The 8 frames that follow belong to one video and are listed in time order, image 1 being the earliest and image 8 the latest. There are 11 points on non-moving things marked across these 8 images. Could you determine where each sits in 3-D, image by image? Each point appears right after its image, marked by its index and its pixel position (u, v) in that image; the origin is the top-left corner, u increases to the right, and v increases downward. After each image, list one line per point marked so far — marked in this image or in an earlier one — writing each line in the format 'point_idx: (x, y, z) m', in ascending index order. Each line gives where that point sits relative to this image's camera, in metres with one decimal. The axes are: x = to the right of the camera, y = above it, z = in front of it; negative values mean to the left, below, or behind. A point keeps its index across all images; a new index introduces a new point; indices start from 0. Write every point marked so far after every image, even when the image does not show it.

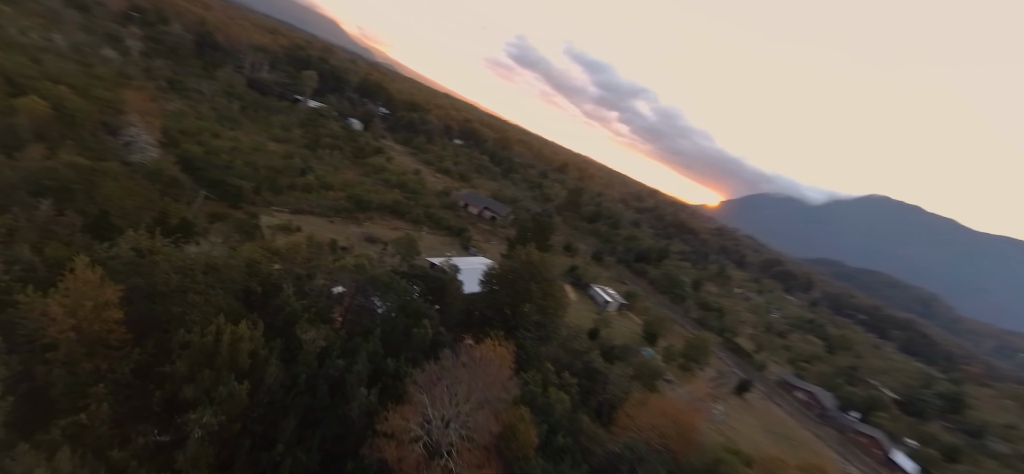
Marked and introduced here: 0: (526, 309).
0: (+0.6, -3.4, +16.7) m
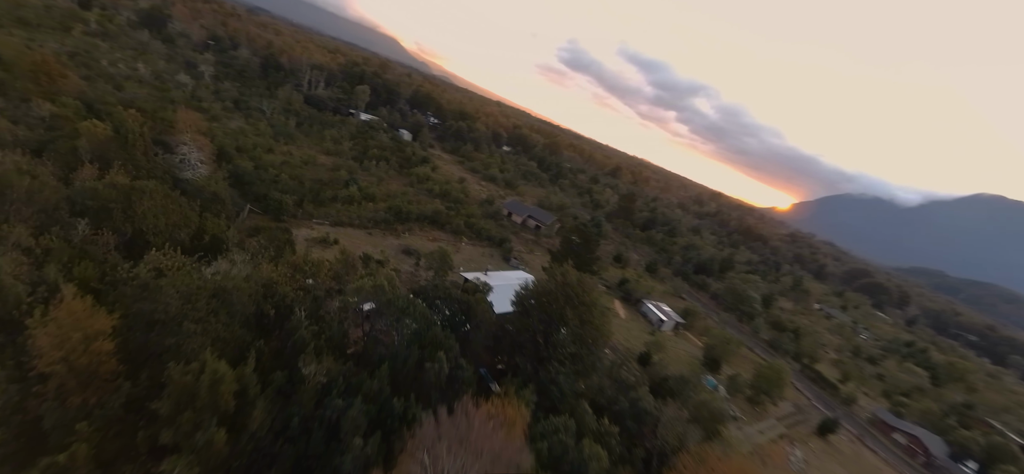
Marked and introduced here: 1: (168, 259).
0: (+2.0, -4.2, +14.6) m
1: (-11.5, -0.7, +11.8) m
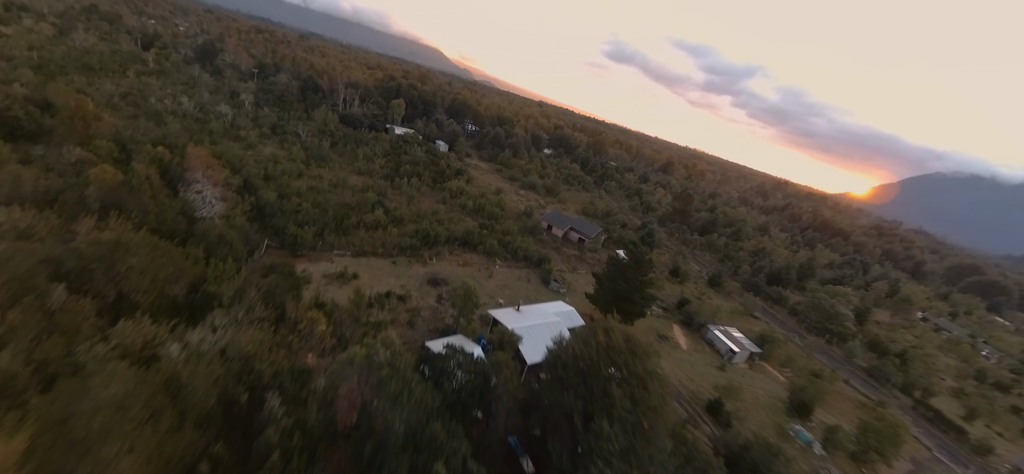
0: (+3.0, -5.7, +11.3) m
1: (-10.8, -2.7, +10.3) m
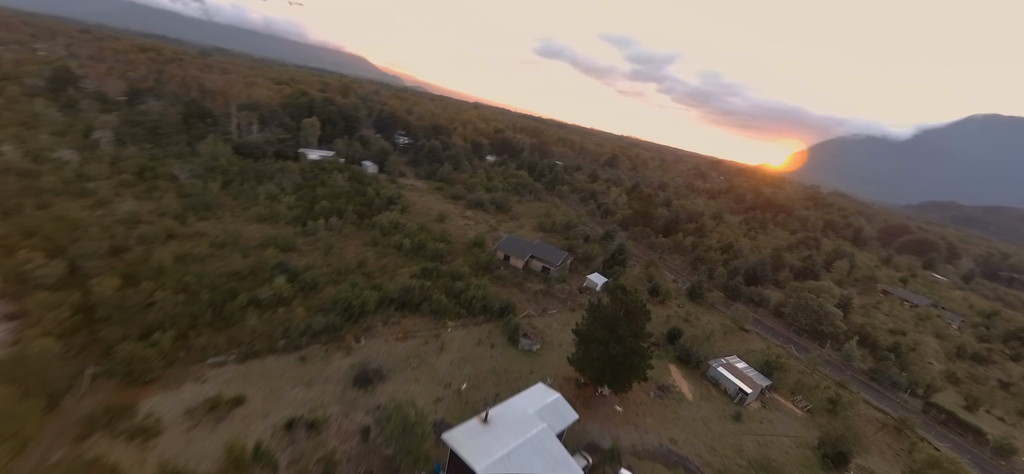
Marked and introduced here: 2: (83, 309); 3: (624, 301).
0: (+2.8, -8.2, +6.1) m
1: (-11.0, -7.1, +3.3) m
2: (-18.7, -3.4, +15.0) m
3: (+5.6, -3.3, +17.0) m
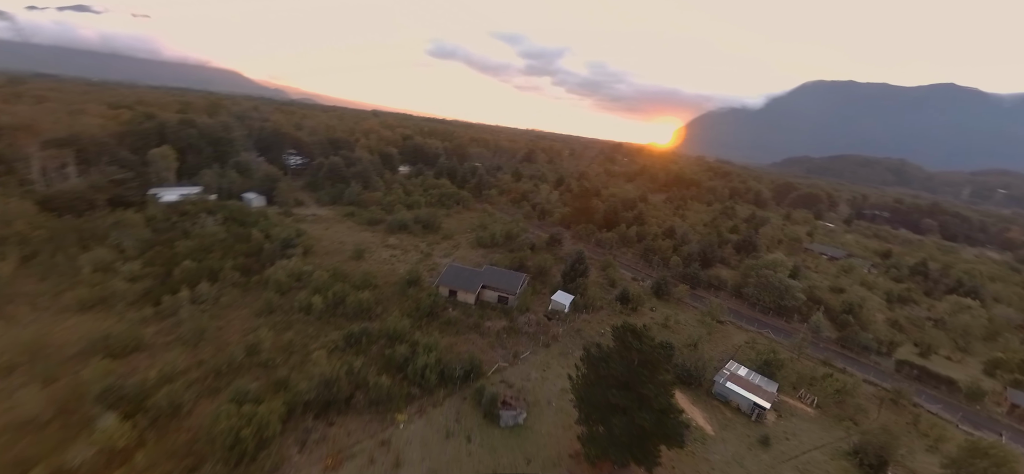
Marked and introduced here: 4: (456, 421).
0: (+5.2, -9.3, +1.8) m
1: (-7.7, -10.5, -3.8) m
2: (-18.1, -8.4, +5.9) m
3: (+4.8, -4.2, +13.0) m
4: (-2.6, -8.2, +15.7) m
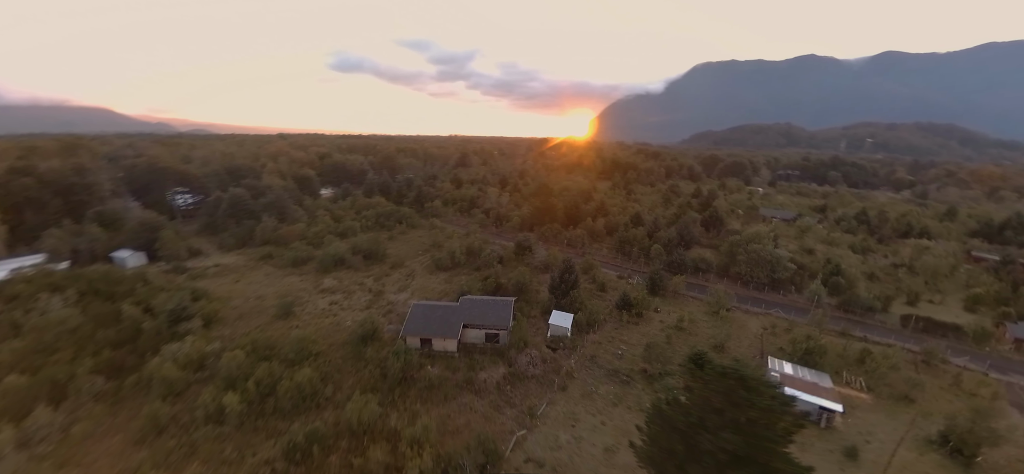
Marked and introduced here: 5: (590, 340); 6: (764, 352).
0: (+9.2, -9.0, -1.8) m
1: (-2.3, -12.1, -9.6) m
2: (-14.4, -11.9, -1.8) m
3: (+6.1, -4.3, +9.0) m
4: (-0.9, -9.4, +10.6) m
5: (+4.3, -5.7, +19.5) m
6: (+13.6, -6.2, +19.3) m
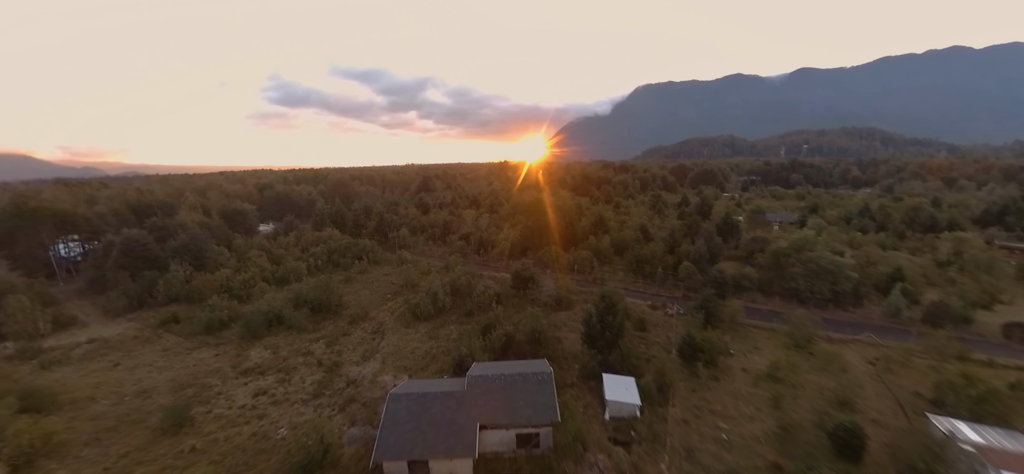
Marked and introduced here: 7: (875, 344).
0: (+12.9, -8.0, -8.0) m
1: (+2.6, -11.4, -17.1) m
2: (-10.2, -12.6, -10.6) m
3: (+8.4, -4.3, +2.7) m
4: (+1.7, -10.0, +3.2) m
5: (+5.7, -6.6, +12.9) m
6: (+15.0, -6.4, +13.5) m
7: (+18.1, -5.3, +17.0) m
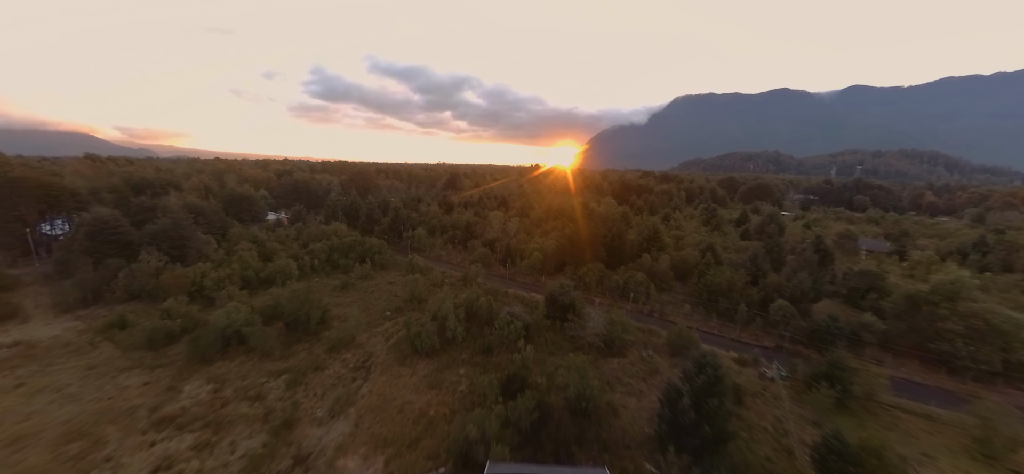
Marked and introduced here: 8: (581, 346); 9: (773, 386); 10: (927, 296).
0: (+12.1, -9.1, -14.7) m
1: (+1.0, -11.6, -23.1) m
2: (-11.4, -12.1, -15.7) m
3: (+8.6, -5.3, -3.6) m
4: (+1.6, -10.5, -2.8) m
5: (+6.4, -7.5, +6.7) m
6: (+15.7, -7.9, +6.7) m
7: (+19.1, -7.1, +10.0) m
8: (+3.1, -4.8, +17.1) m
9: (+10.7, -5.9, +14.8) m
10: (+20.7, -3.0, +17.9) m
